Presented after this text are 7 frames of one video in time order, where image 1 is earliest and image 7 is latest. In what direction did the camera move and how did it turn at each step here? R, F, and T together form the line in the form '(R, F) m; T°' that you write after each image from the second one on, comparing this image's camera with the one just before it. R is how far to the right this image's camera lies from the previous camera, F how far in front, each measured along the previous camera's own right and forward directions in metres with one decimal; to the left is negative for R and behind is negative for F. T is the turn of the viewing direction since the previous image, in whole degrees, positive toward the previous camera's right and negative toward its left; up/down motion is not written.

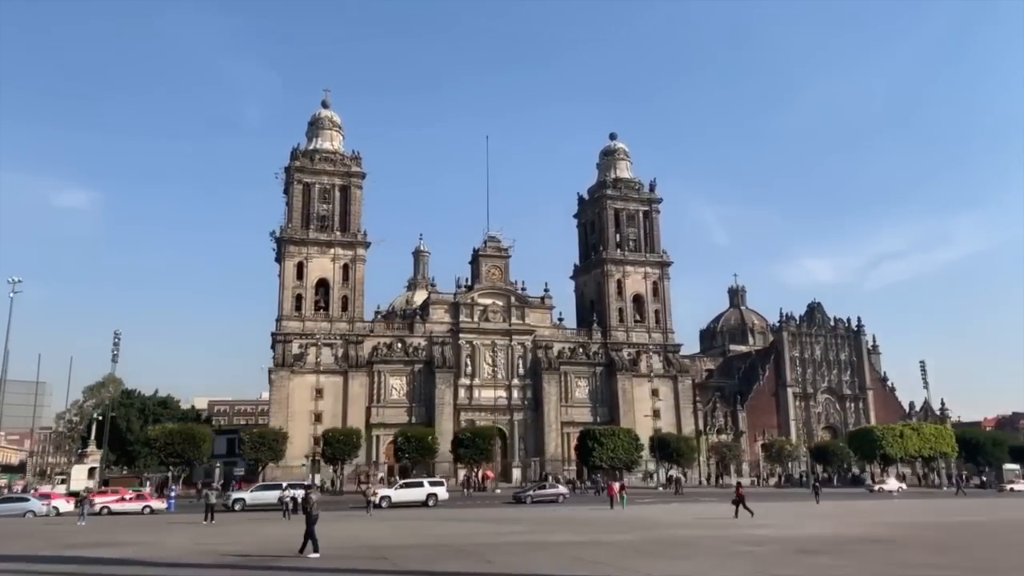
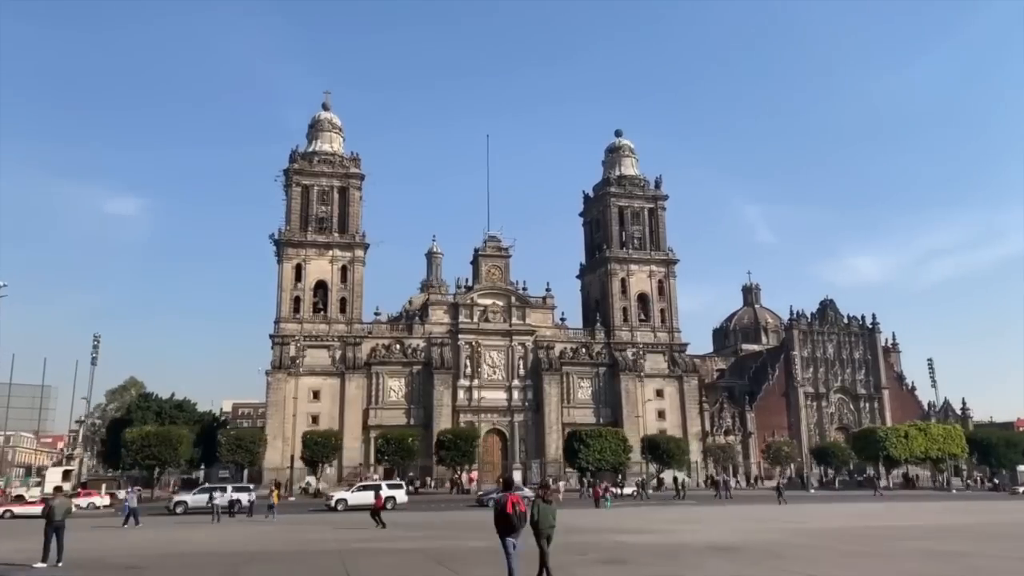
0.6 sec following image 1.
(+2.9, +0.8) m; -3°
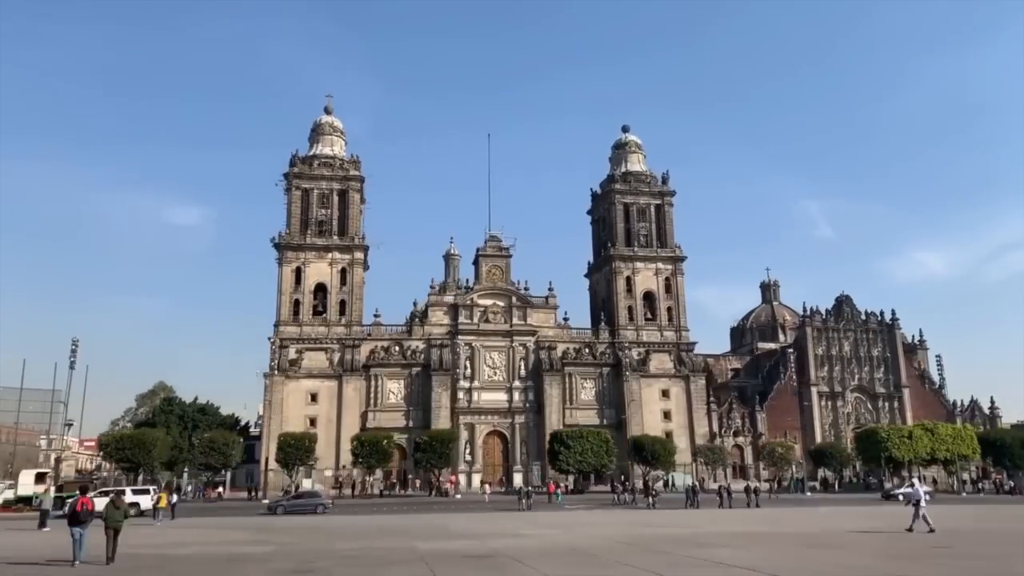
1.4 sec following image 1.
(+3.8, +0.9) m; -4°
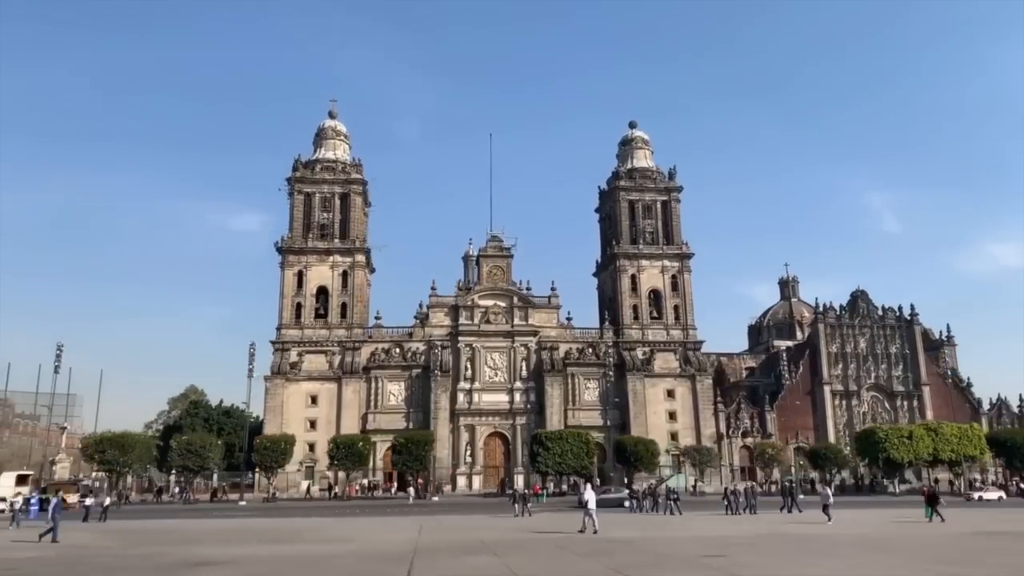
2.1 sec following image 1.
(+3.9, +0.7) m; -4°
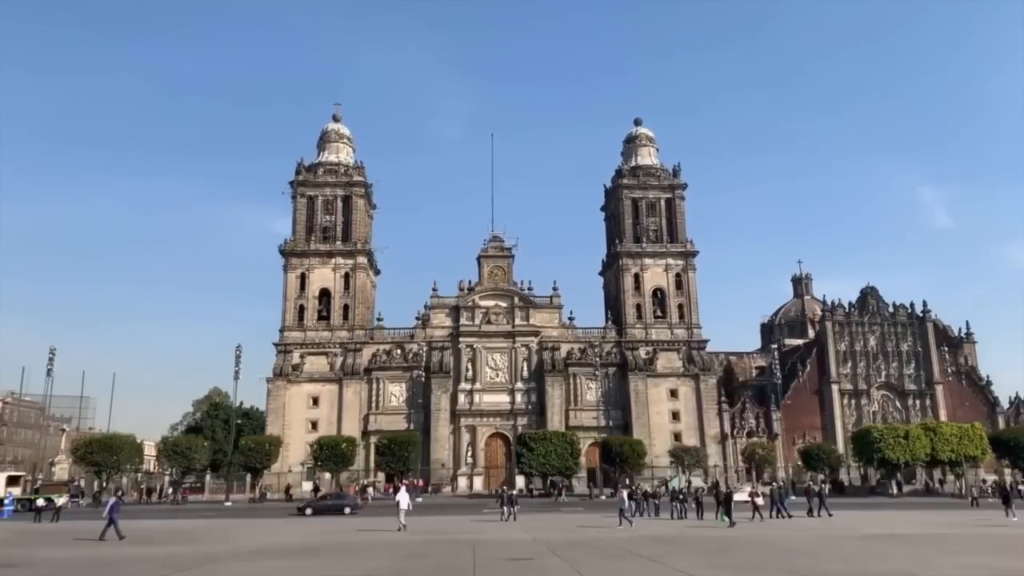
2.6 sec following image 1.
(+2.9, +0.2) m; -3°
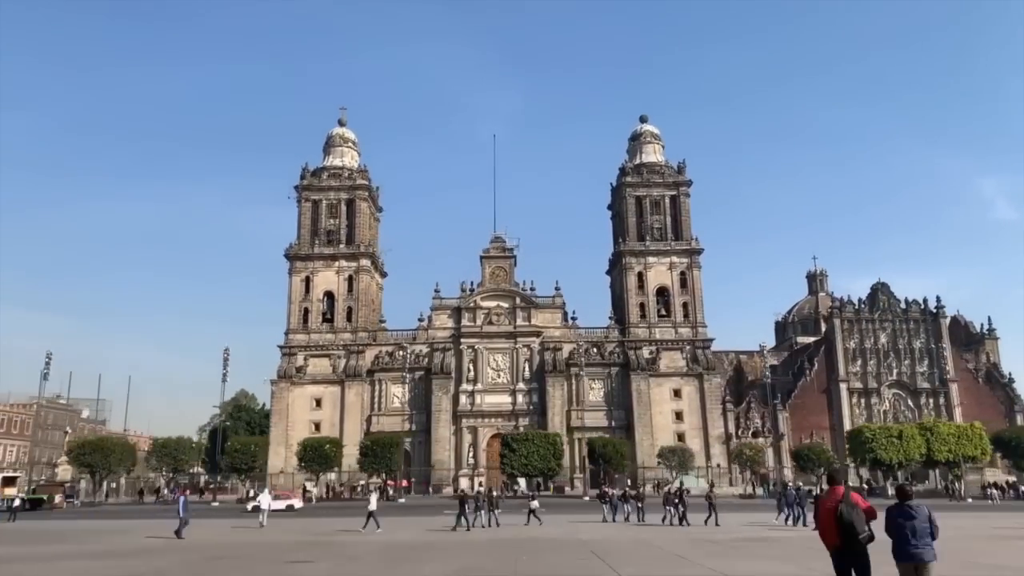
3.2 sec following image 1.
(+3.2, +0.2) m; -3°
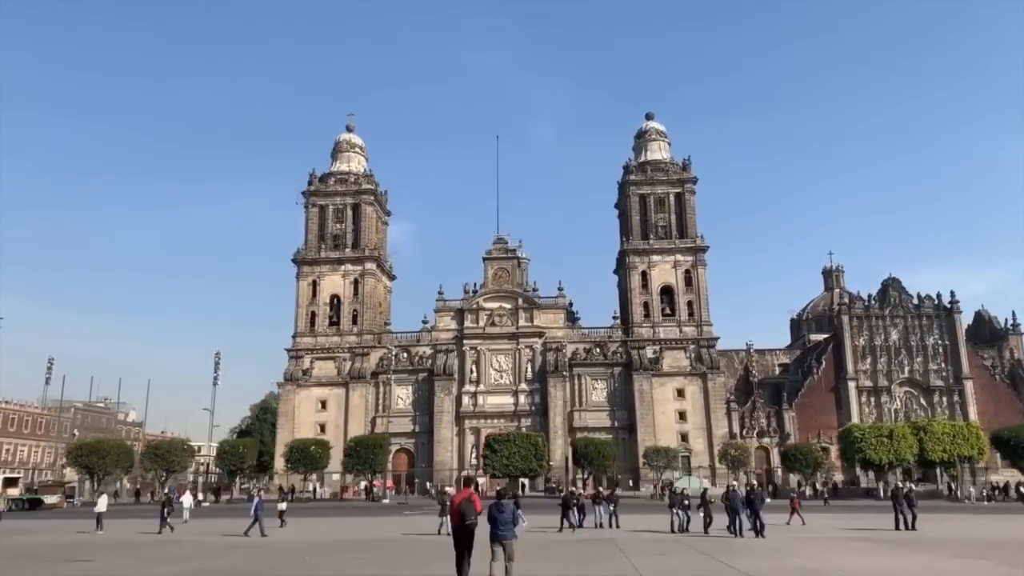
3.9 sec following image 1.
(+3.5, 0.0) m; -3°
